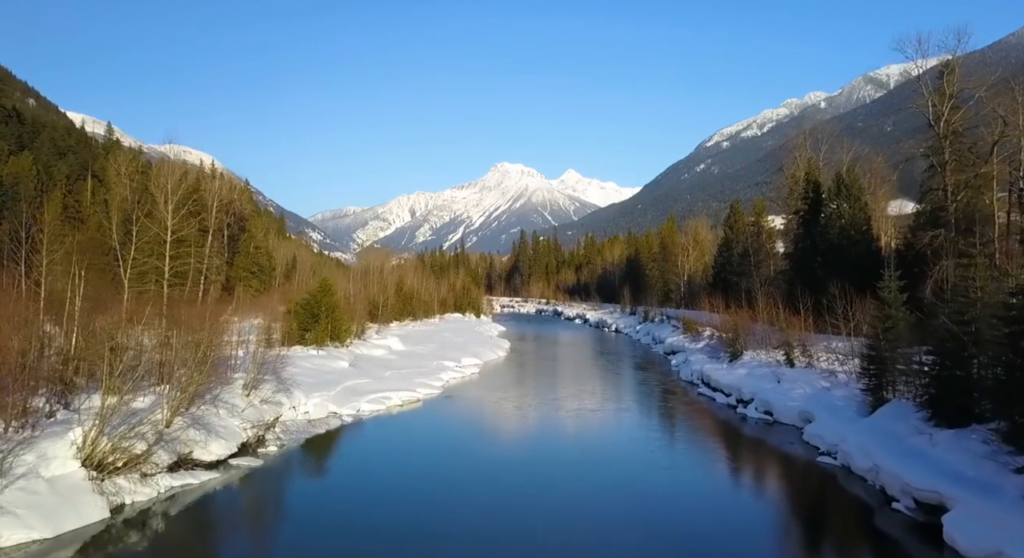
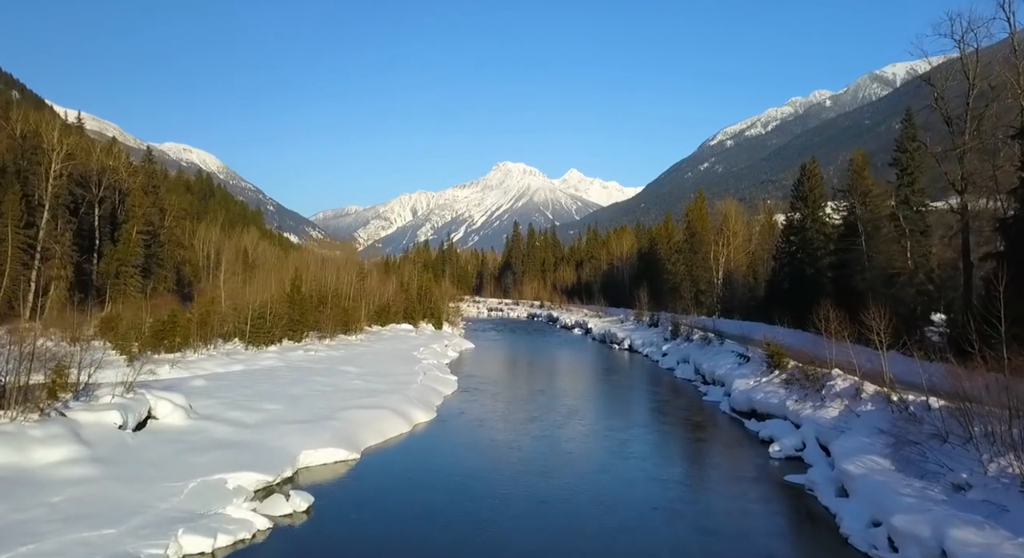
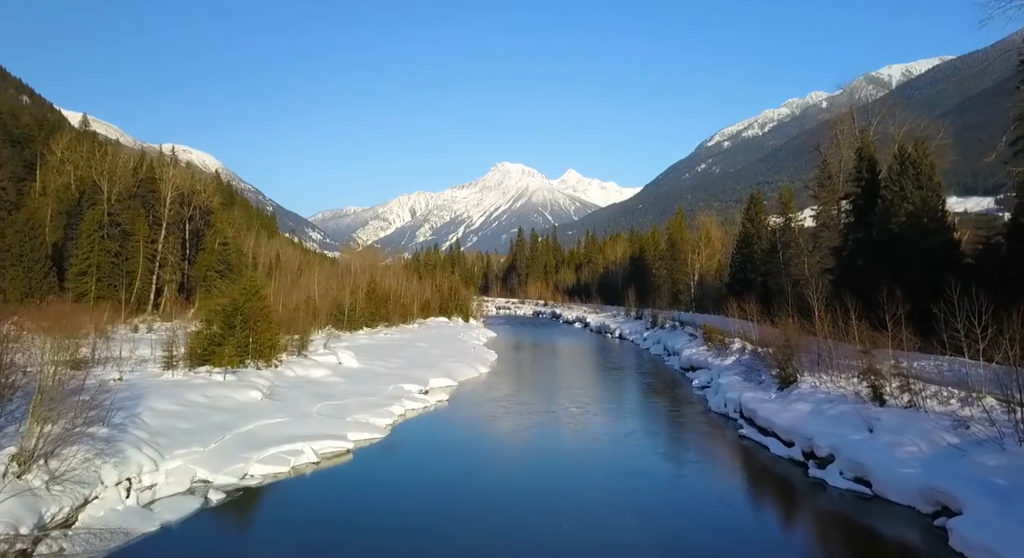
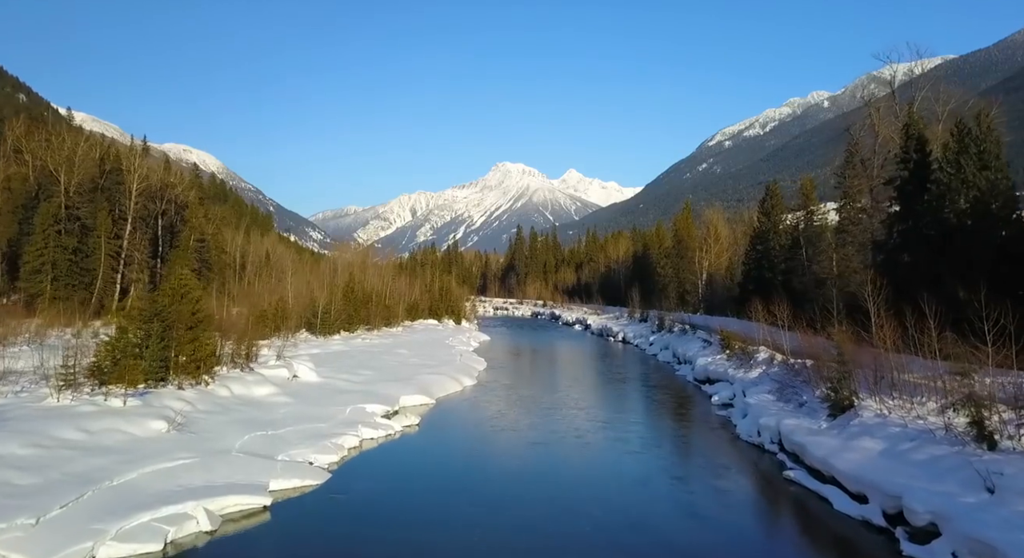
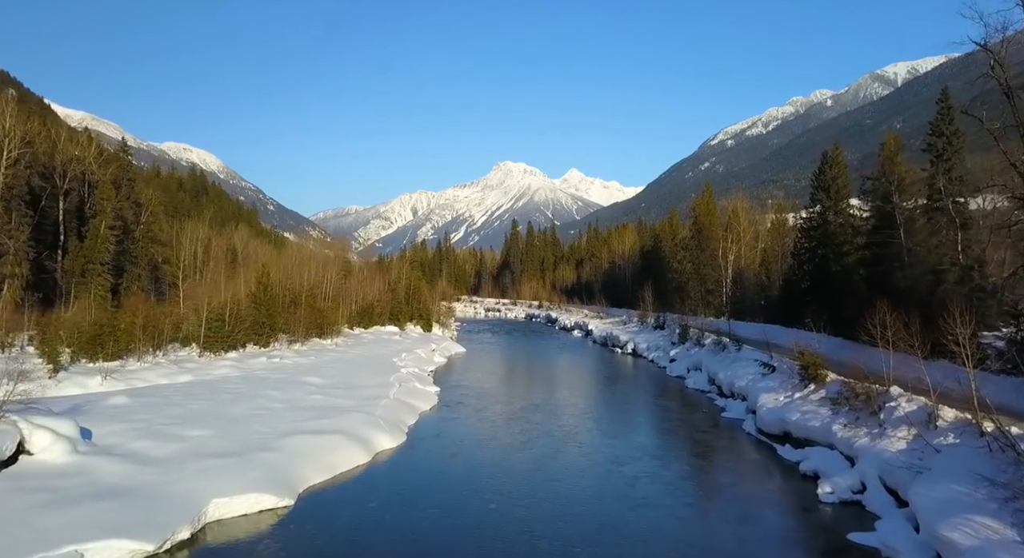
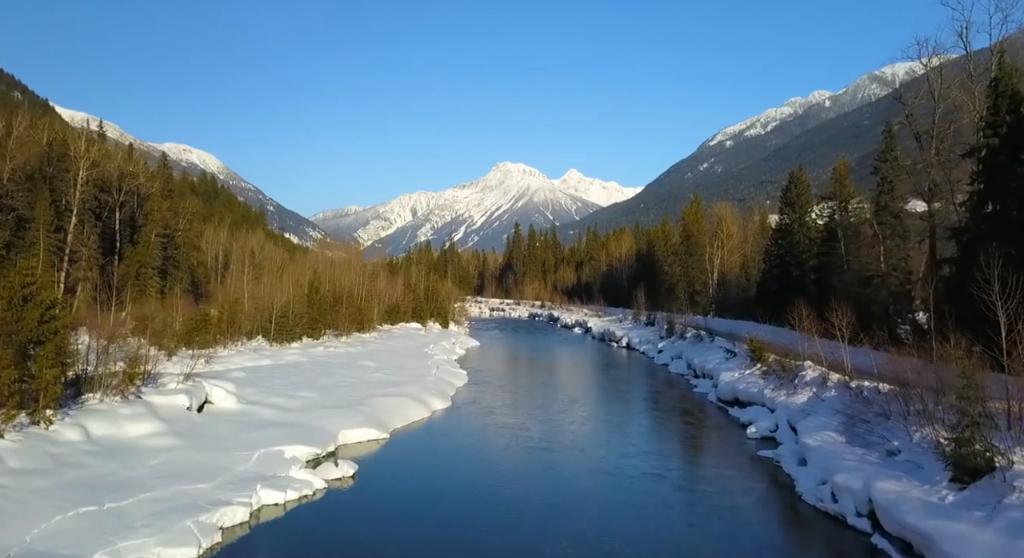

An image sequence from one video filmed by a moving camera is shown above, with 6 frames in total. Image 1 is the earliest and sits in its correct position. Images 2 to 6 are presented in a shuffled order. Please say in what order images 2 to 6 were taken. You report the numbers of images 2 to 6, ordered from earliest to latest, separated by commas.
3, 4, 6, 2, 5
